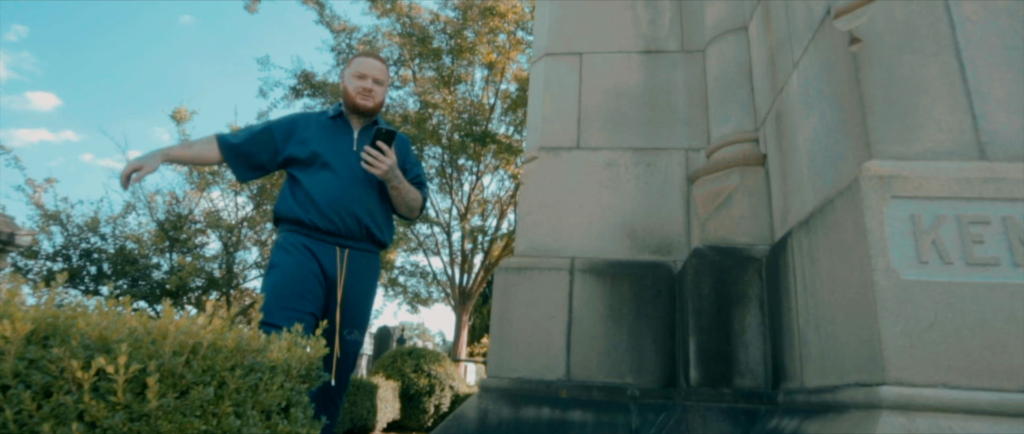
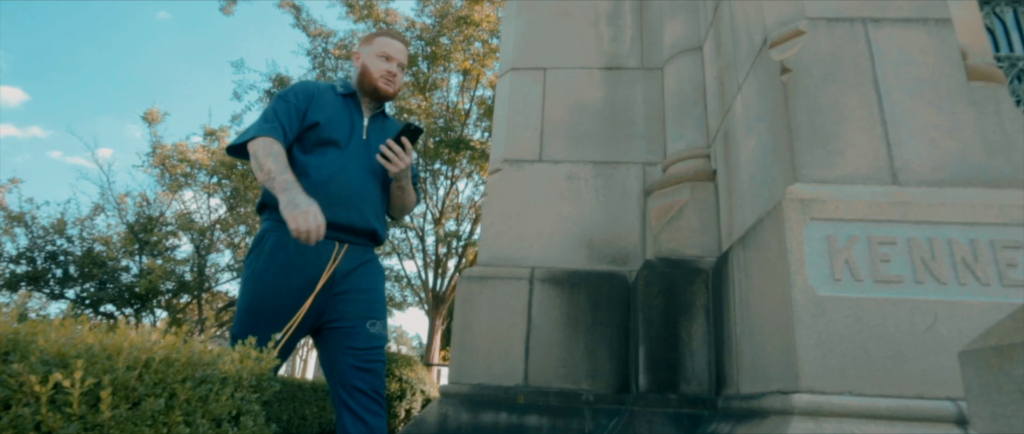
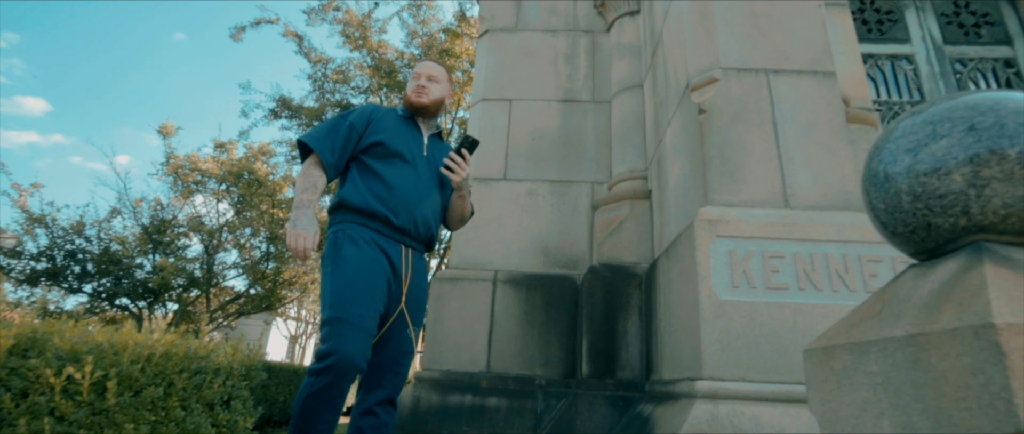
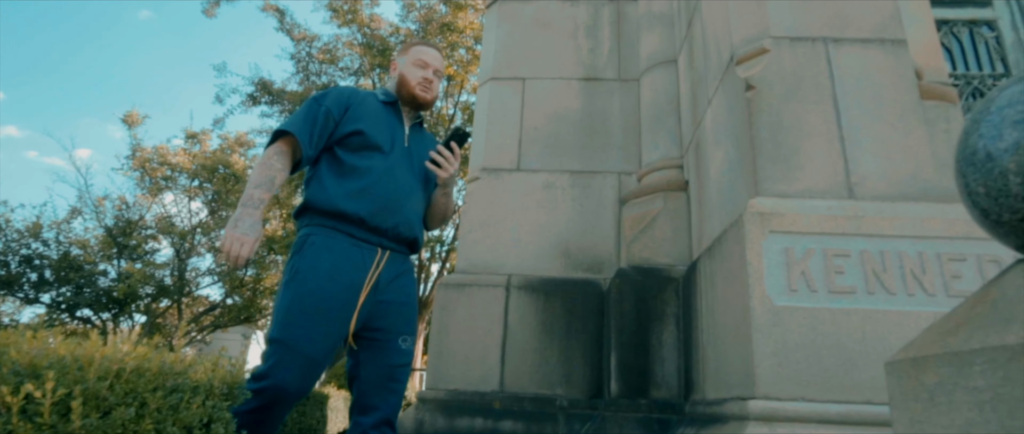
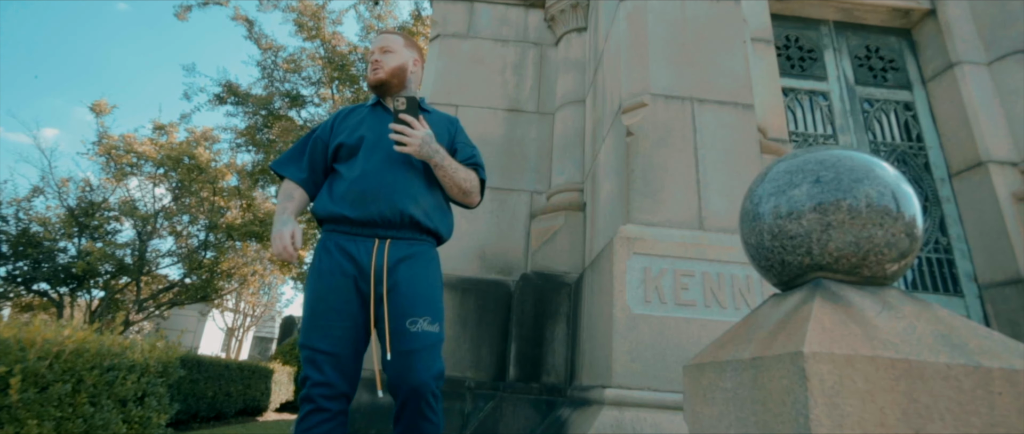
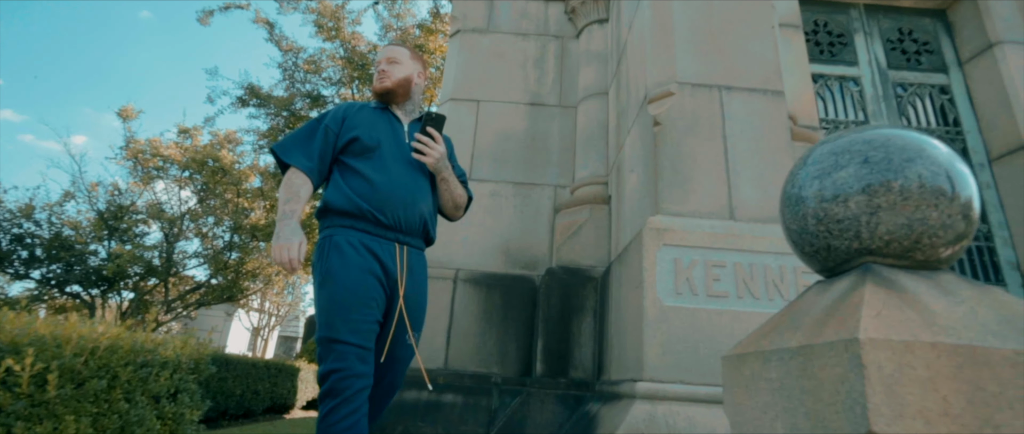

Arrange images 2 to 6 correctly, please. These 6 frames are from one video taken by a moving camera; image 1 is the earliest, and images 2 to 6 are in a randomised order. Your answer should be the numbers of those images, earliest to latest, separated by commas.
2, 4, 3, 6, 5
